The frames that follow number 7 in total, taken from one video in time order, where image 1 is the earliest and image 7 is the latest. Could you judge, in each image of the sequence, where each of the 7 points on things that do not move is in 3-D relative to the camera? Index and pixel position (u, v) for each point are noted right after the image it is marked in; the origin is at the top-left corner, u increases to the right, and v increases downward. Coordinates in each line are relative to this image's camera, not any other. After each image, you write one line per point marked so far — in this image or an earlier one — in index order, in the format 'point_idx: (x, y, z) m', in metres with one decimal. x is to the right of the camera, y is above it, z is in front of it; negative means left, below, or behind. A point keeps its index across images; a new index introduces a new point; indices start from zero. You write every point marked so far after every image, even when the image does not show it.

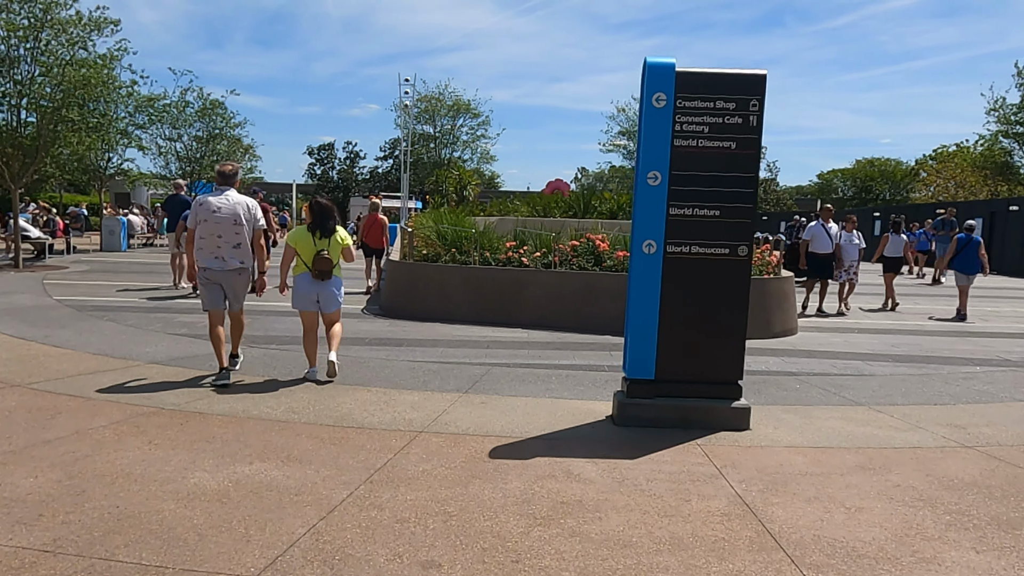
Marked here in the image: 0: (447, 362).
0: (-0.7, -0.8, +7.3) m
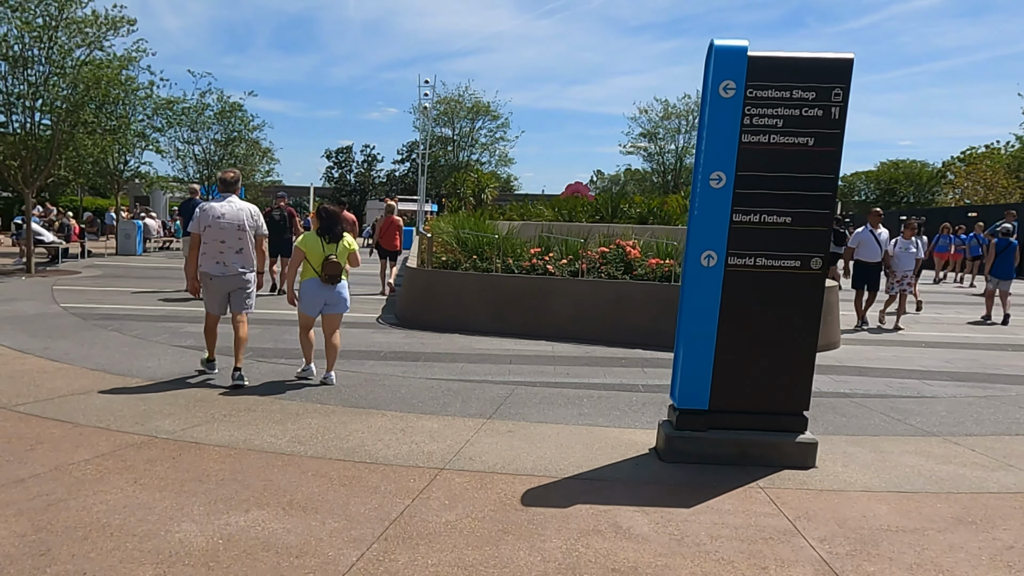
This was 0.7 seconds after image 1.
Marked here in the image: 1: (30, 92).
0: (-0.4, -0.9, +6.8) m
1: (-10.6, +4.3, +15.0) m
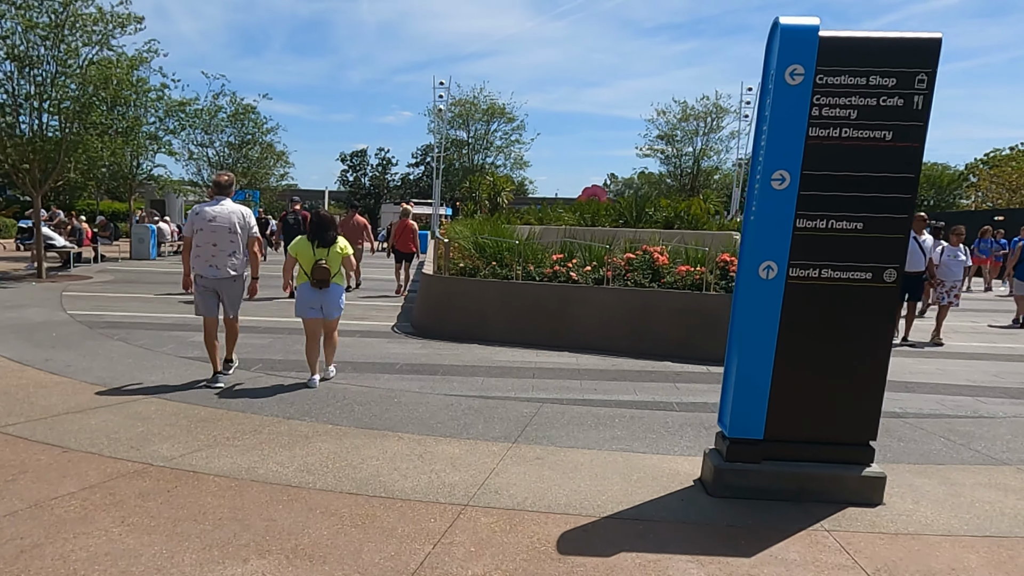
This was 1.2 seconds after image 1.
0: (-0.2, -1.0, +6.3) m
1: (-10.2, +4.2, +14.8) m
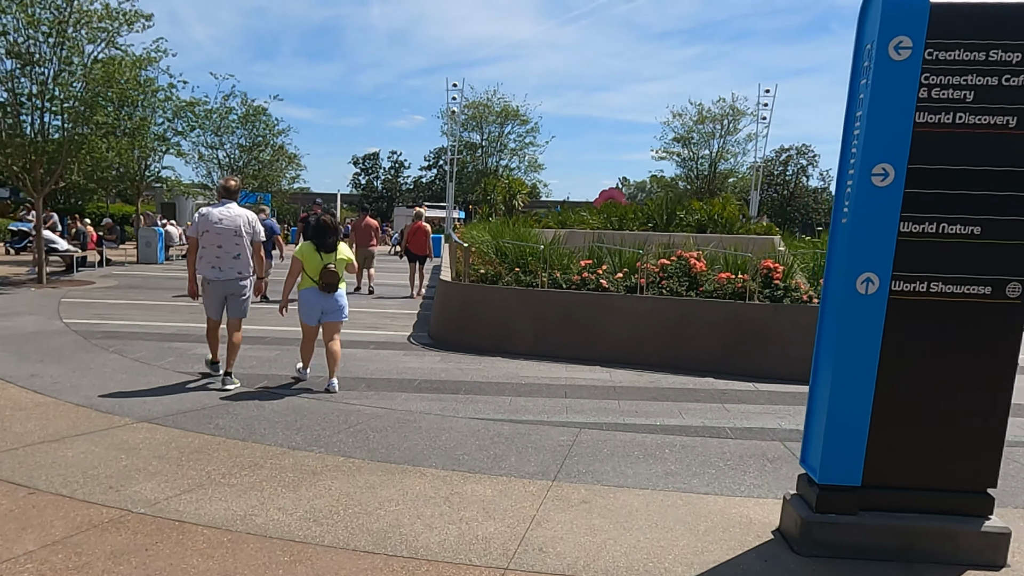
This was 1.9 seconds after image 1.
0: (+0.1, -1.1, +5.6) m
1: (-9.8, +4.1, +14.3) m
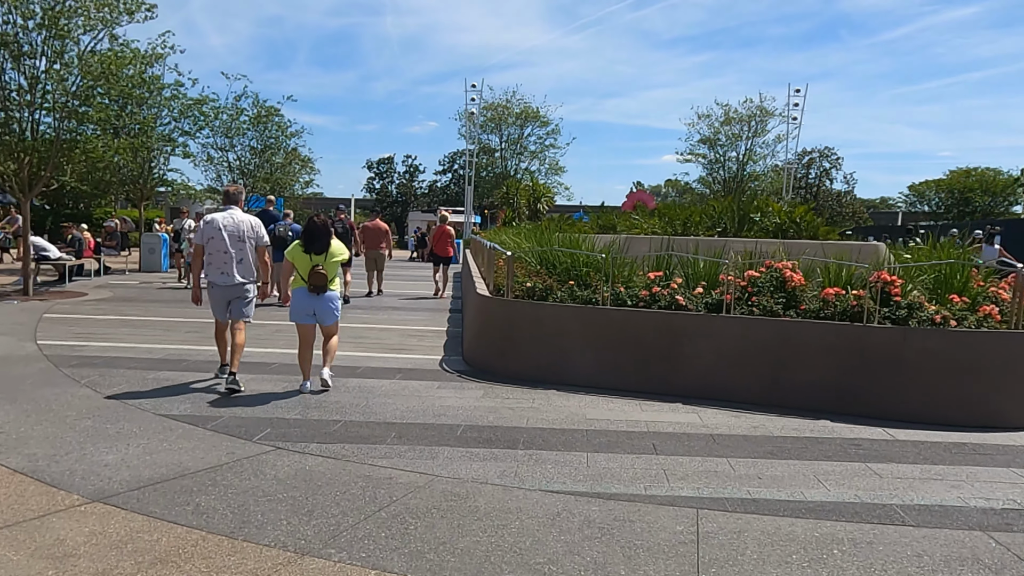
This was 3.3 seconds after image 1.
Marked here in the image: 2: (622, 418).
0: (+0.6, -1.2, +4.1) m
1: (-9.1, +3.9, +13.0) m
2: (+0.9, -1.1, +5.7) m
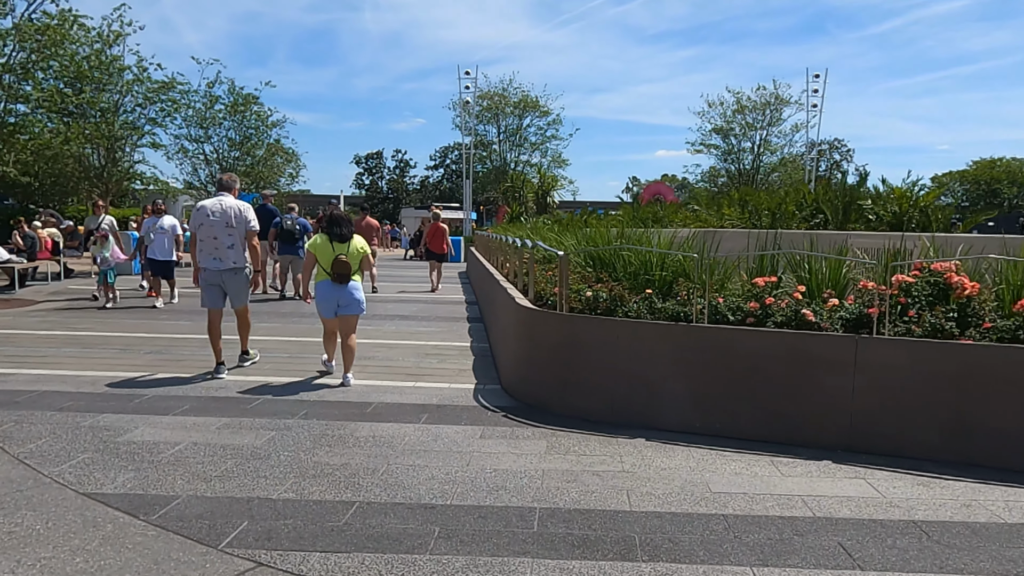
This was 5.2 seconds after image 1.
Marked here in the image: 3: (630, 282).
0: (+1.2, -1.3, +2.3) m
1: (-8.8, +3.7, +11.0) m
2: (+1.5, -1.2, +3.9) m
3: (+1.0, +0.1, +6.0) m
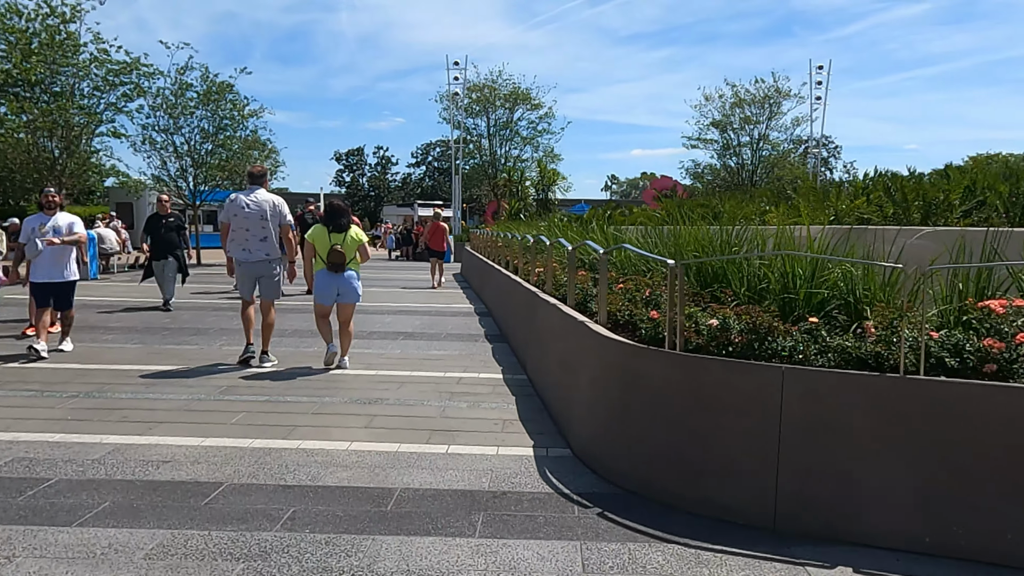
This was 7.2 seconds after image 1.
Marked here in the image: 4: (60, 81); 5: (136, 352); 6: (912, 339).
0: (+1.8, -1.5, +0.4) m
1: (-8.4, +3.5, +8.8) m
2: (+2.0, -1.3, +2.0) m
3: (+1.5, 0.0, +4.1) m
4: (-9.9, +4.7, +15.8) m
5: (-4.3, -0.7, +7.8) m
6: (+2.0, -0.2, +3.5) m
